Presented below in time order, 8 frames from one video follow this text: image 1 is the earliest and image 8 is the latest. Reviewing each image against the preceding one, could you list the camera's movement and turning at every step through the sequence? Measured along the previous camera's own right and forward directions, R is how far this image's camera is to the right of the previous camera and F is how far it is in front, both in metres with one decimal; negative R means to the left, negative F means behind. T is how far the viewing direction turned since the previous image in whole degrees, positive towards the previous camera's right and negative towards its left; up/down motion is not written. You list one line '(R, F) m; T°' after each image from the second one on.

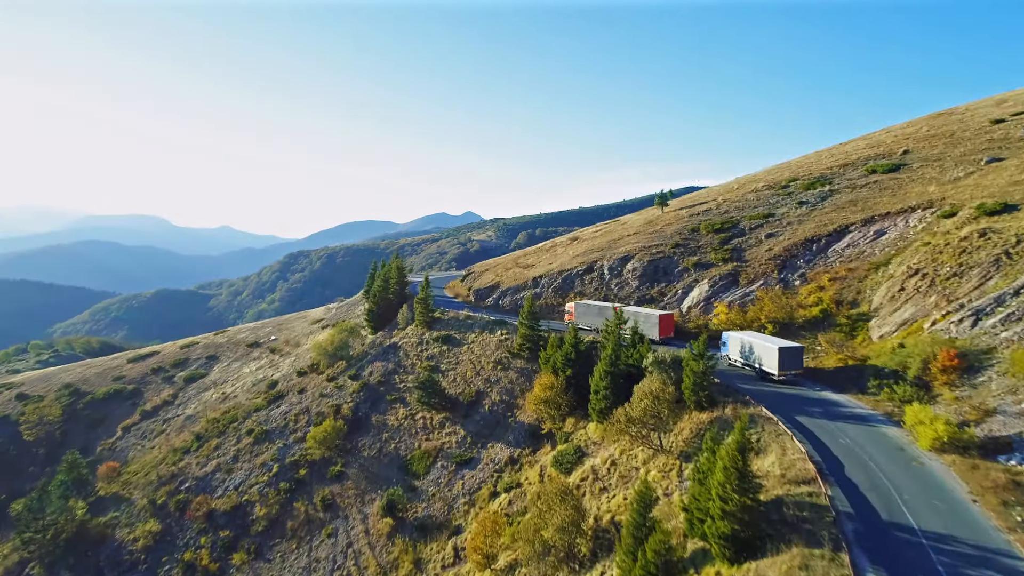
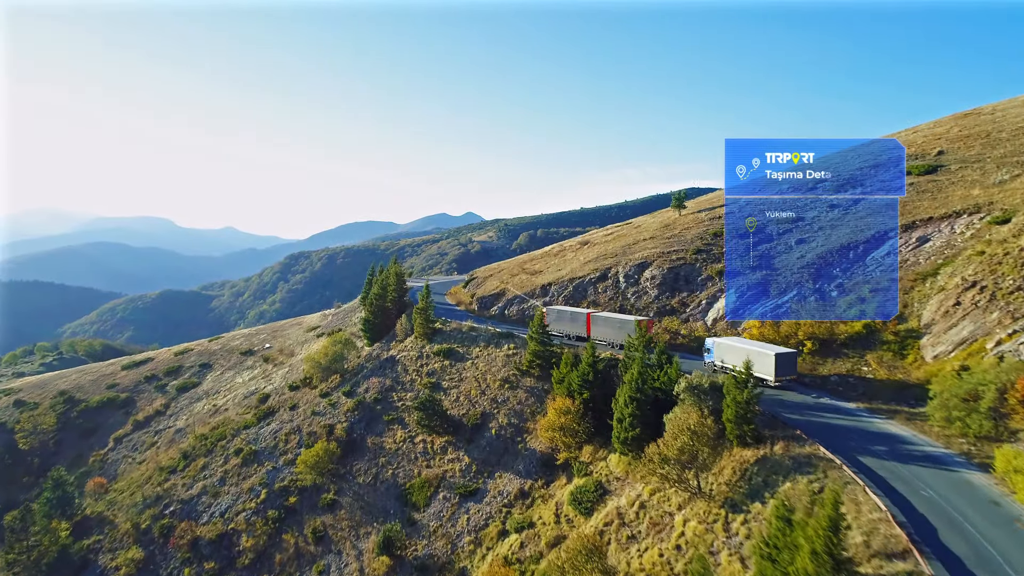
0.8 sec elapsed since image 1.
(-0.5, +3.9) m; 0°
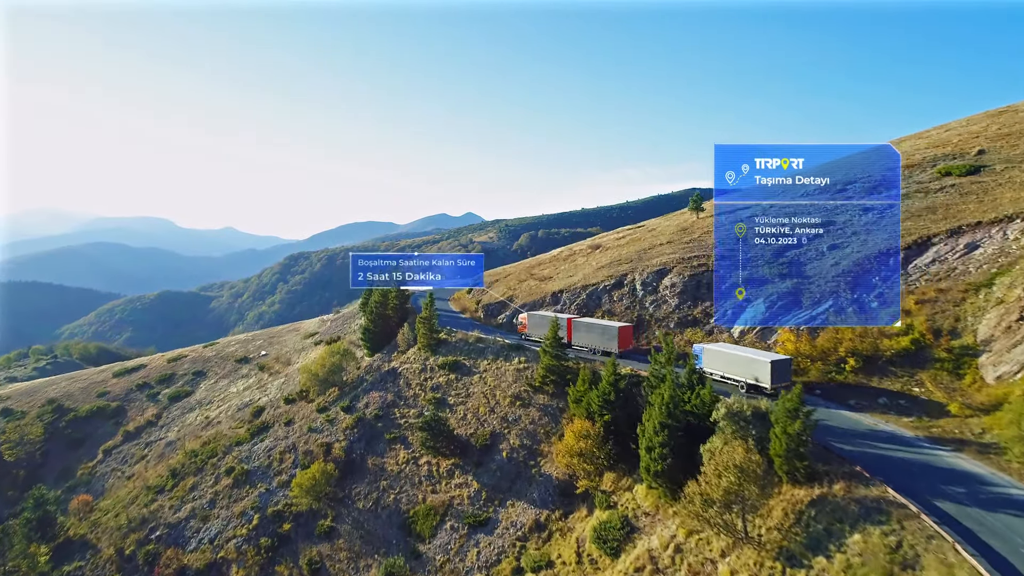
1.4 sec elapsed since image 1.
(-0.7, +3.1) m; 0°
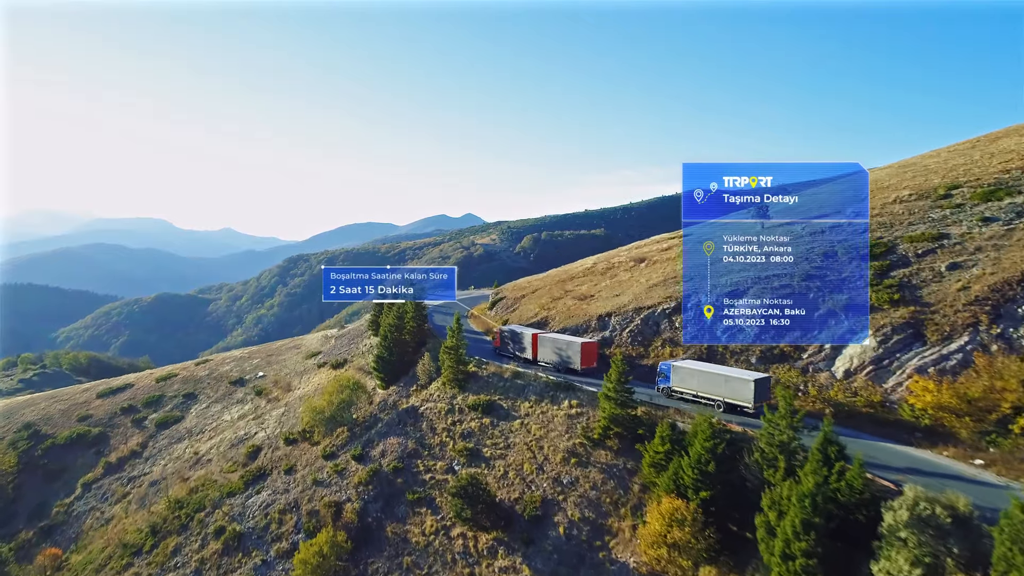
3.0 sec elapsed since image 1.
(-2.6, +7.4) m; 0°
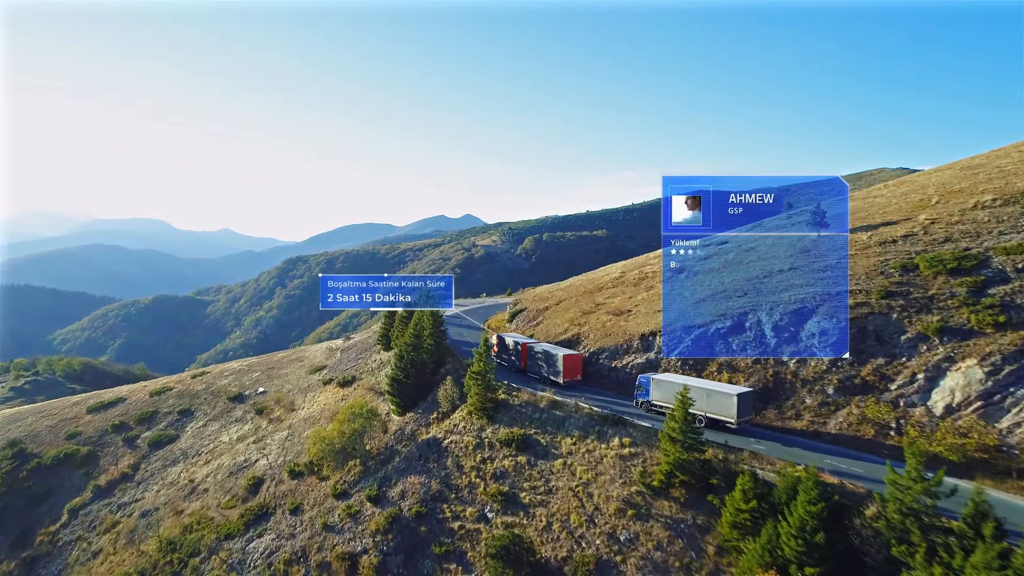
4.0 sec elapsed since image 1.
(-2.0, +4.6) m; 0°
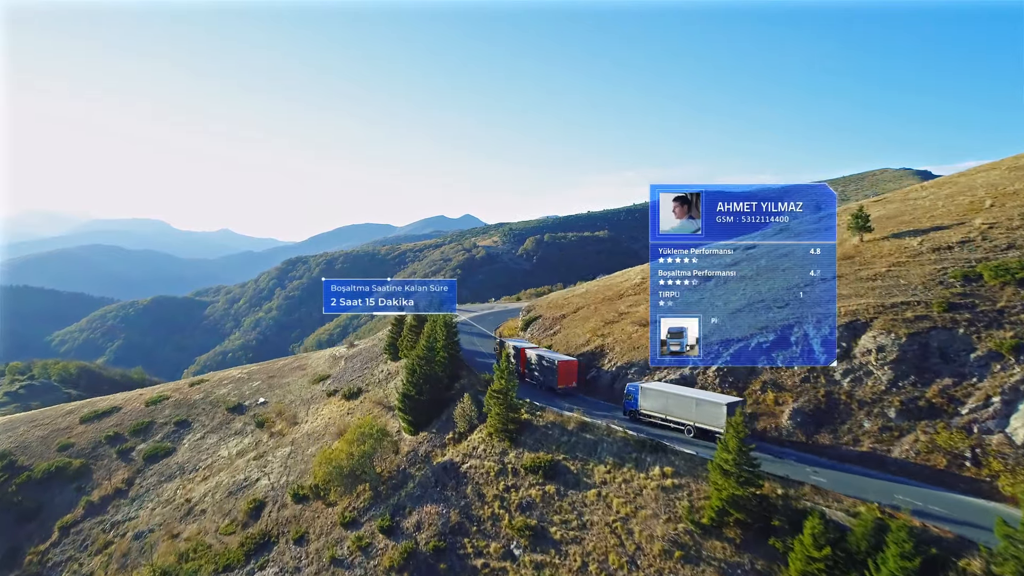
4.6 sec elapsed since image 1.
(-1.2, +2.9) m; 0°
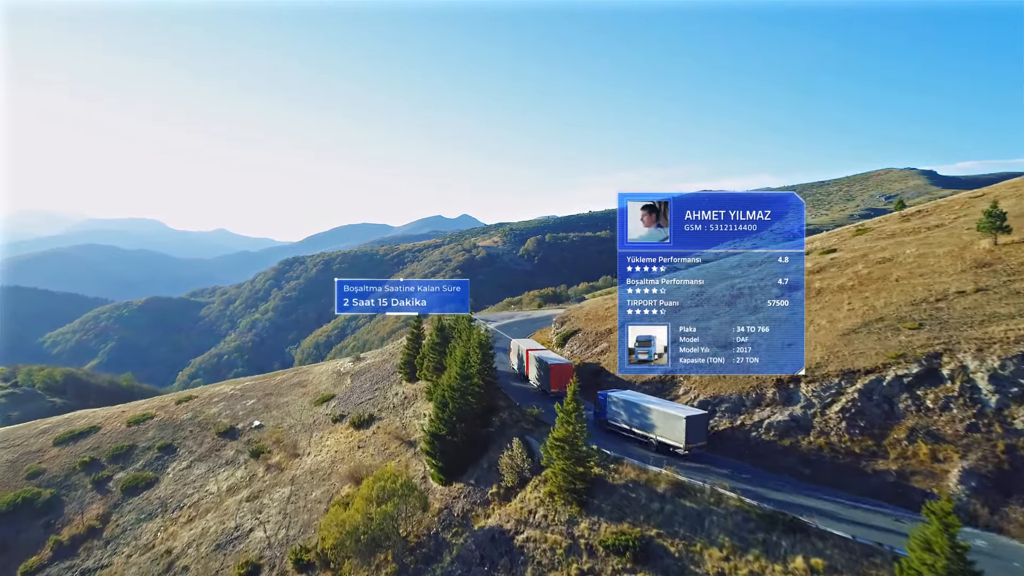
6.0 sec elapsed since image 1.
(-2.7, +7.5) m; 0°
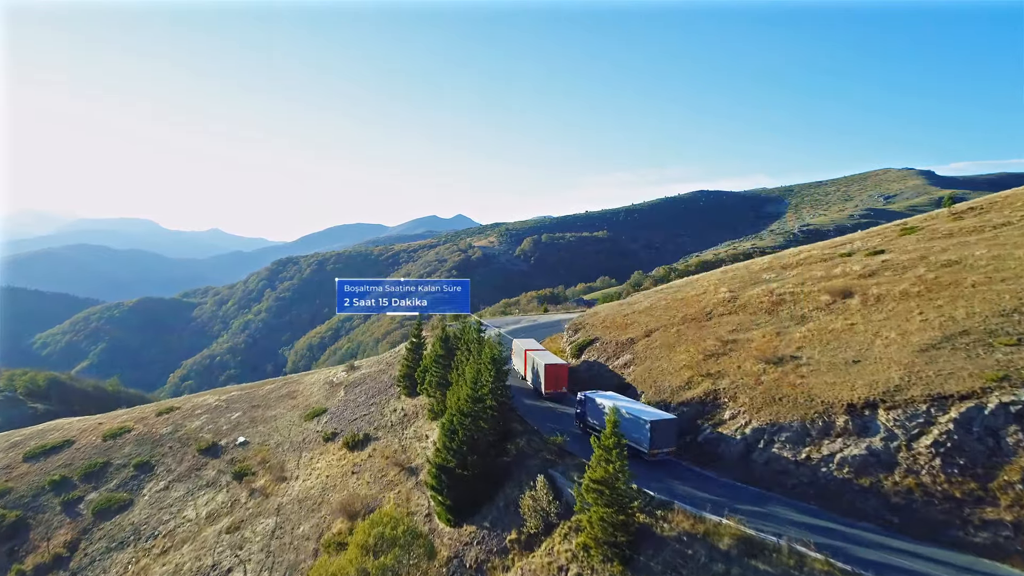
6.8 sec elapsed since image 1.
(-1.0, +4.5) m; 0°
